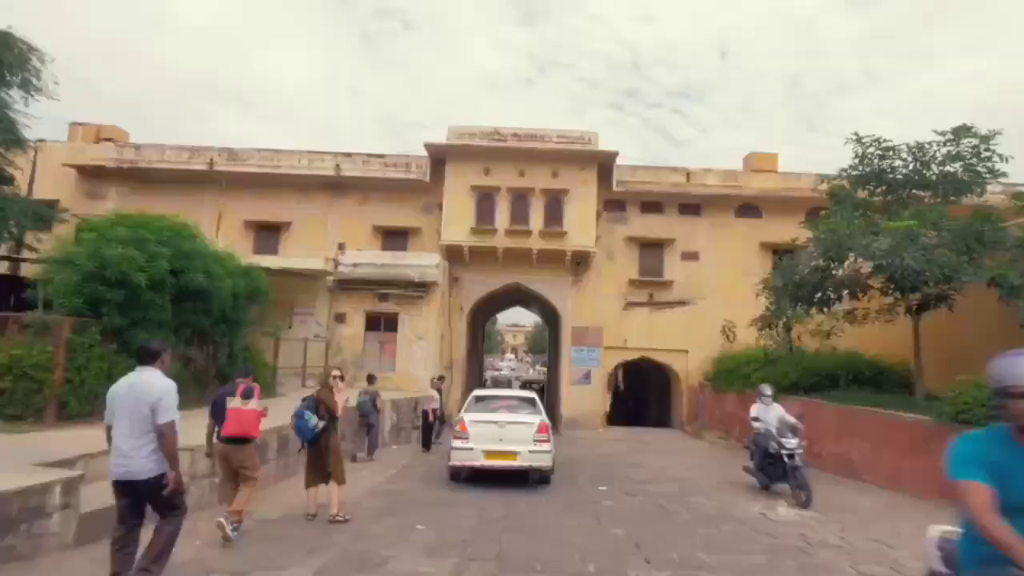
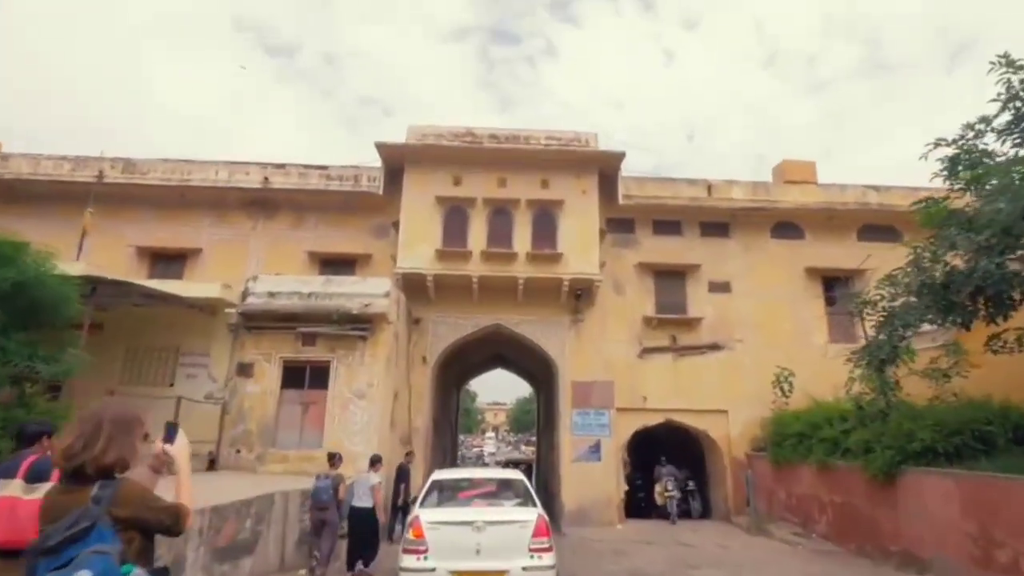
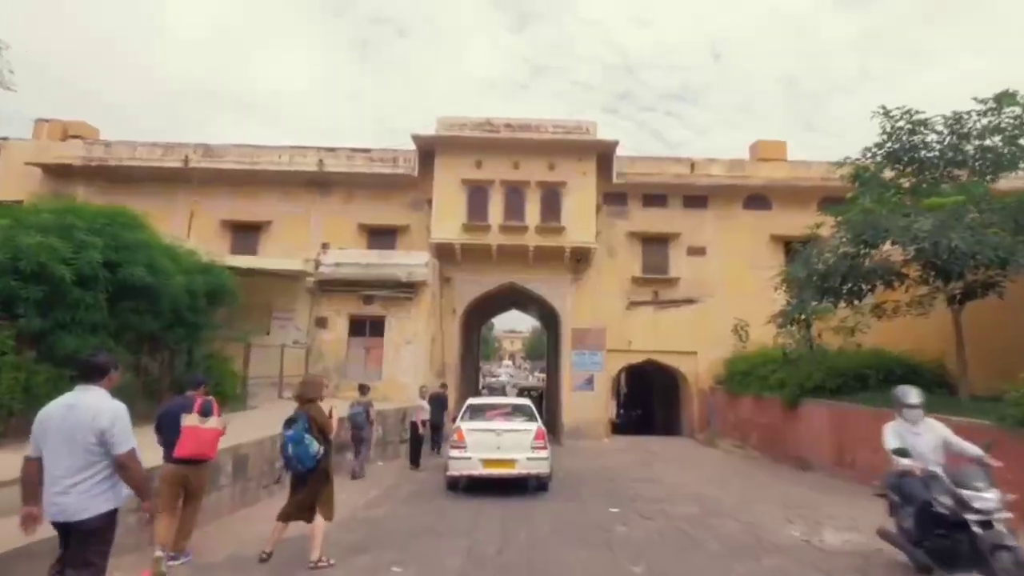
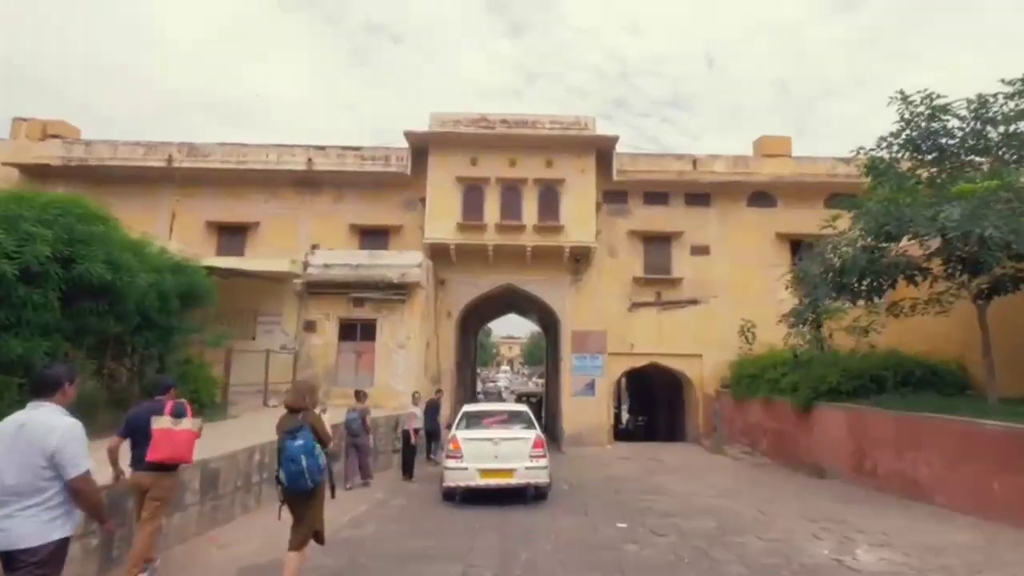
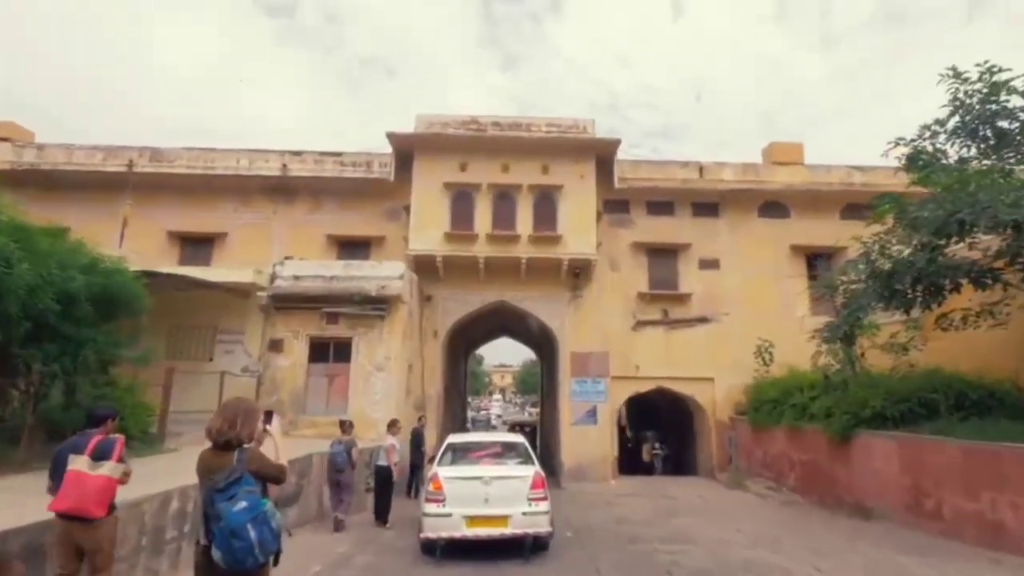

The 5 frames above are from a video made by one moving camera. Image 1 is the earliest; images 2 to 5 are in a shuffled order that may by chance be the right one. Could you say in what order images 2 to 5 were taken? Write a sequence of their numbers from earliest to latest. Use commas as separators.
3, 4, 5, 2
